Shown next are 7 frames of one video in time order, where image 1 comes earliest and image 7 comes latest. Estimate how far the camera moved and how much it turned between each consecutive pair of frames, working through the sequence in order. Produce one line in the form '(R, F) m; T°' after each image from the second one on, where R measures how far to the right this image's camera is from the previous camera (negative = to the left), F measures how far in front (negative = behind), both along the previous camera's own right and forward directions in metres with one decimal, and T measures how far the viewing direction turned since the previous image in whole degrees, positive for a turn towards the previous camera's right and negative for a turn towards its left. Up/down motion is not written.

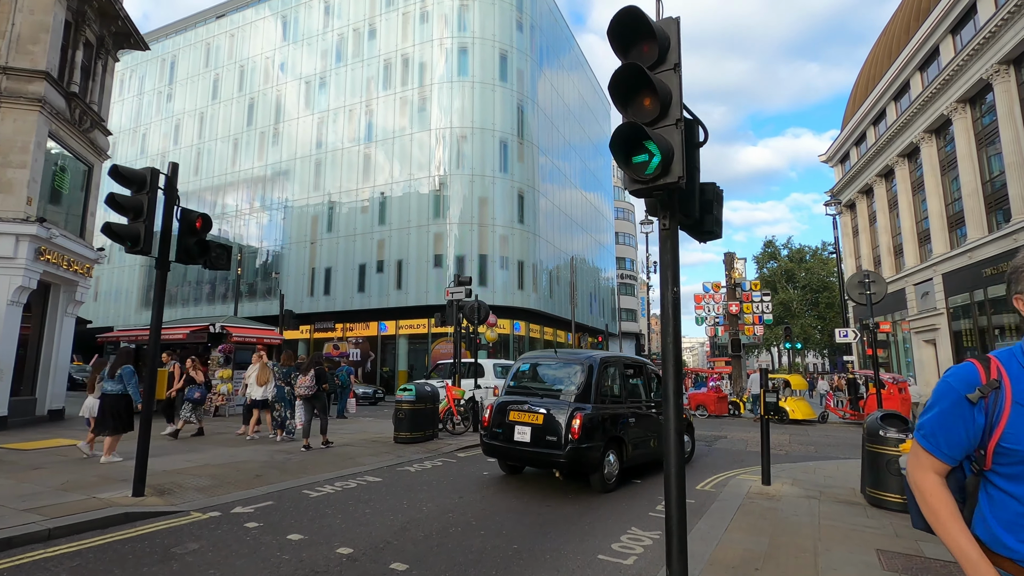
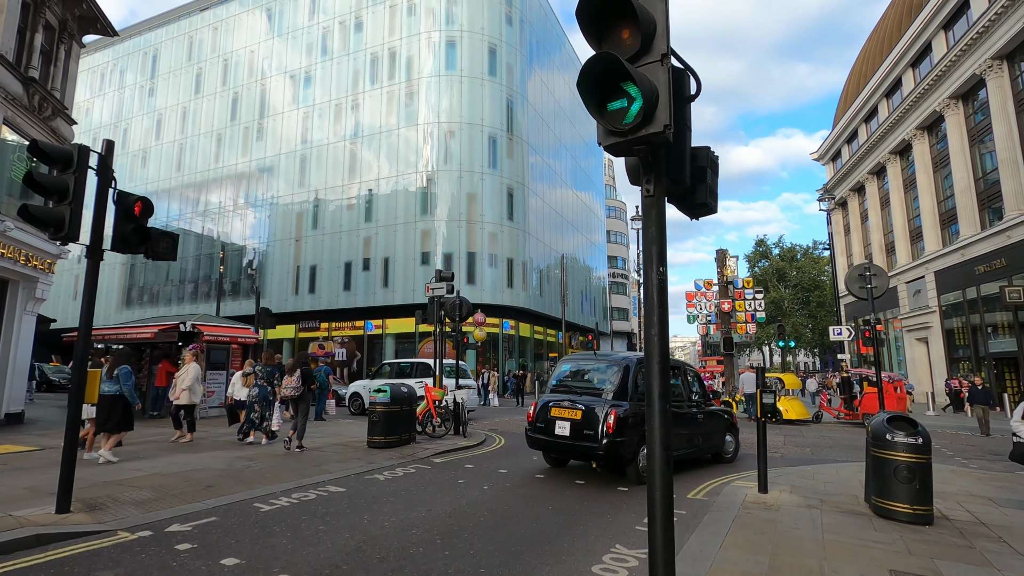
(+0.2, +0.6) m; +1°
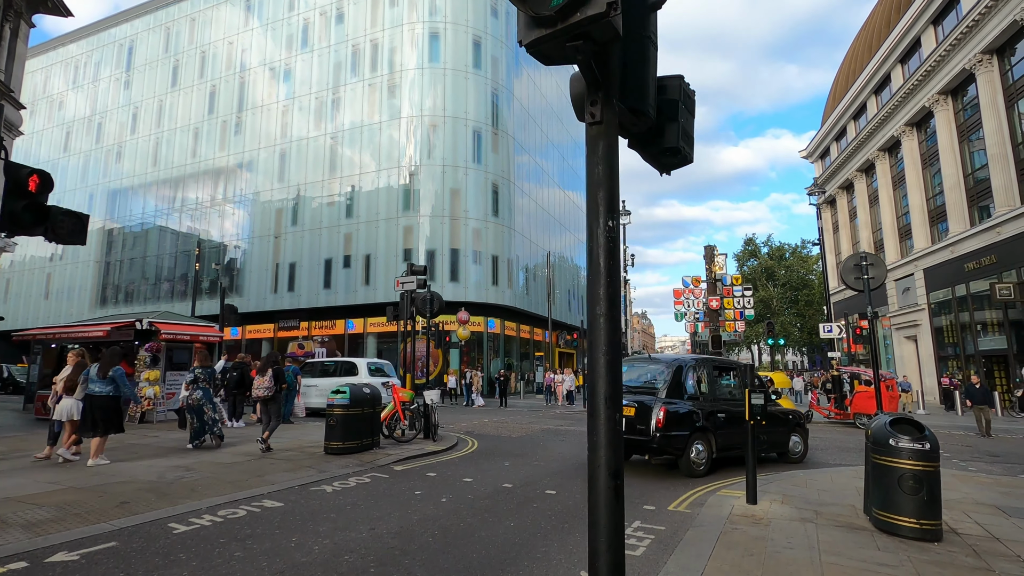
(+0.3, +0.7) m; +1°
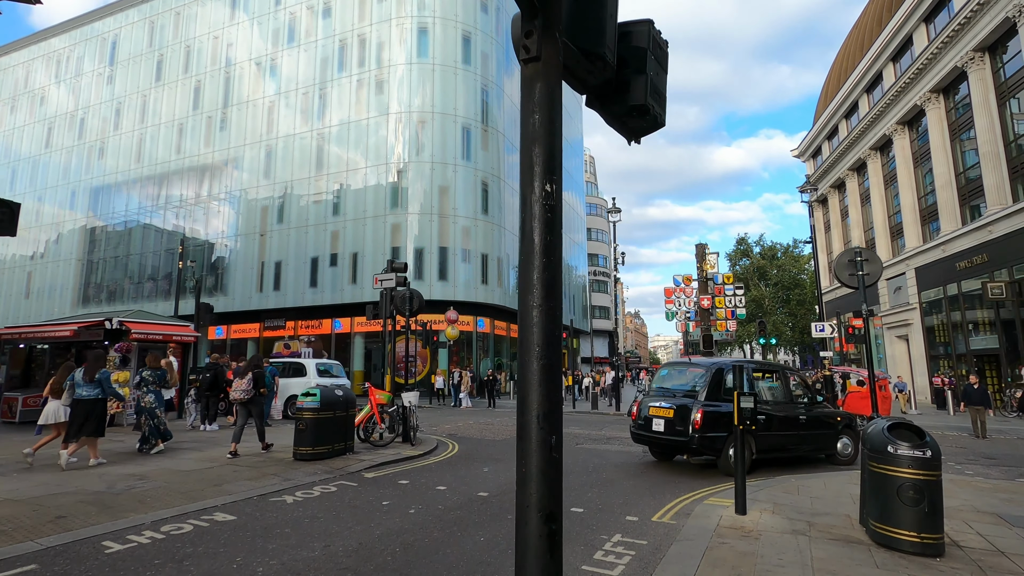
(+0.2, +0.4) m; +1°
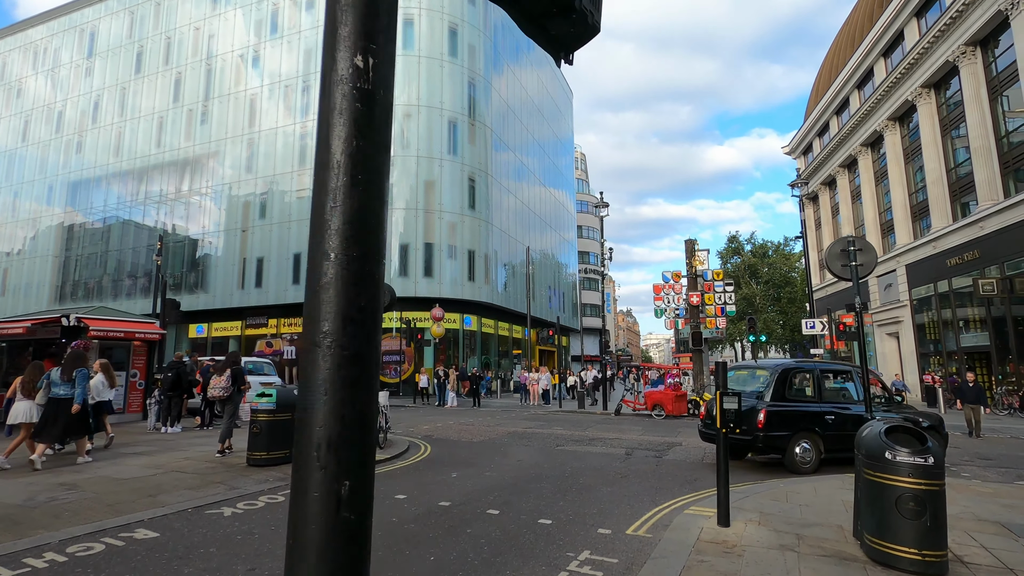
(+0.3, +0.5) m; +1°
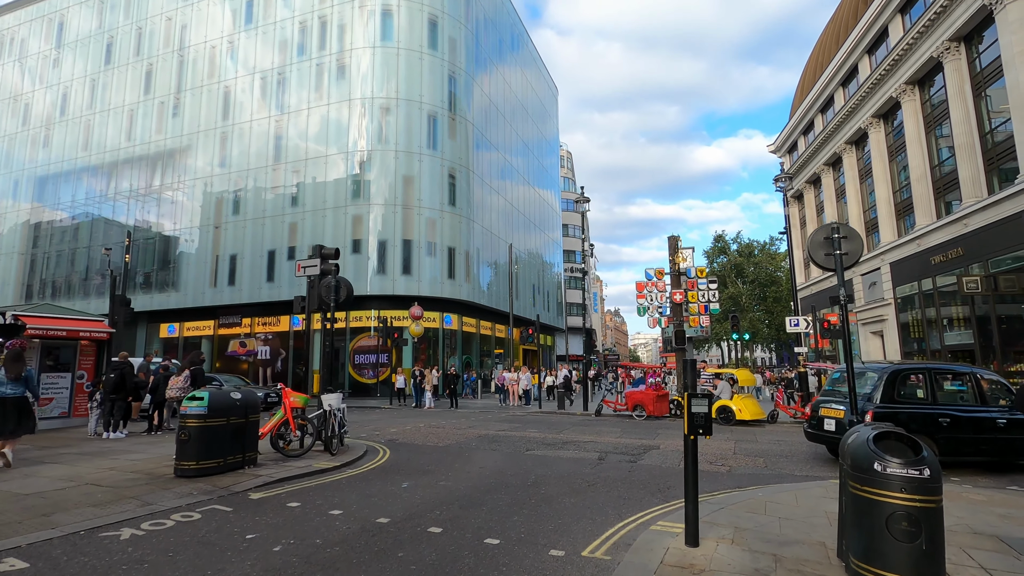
(+0.4, +0.6) m; +1°
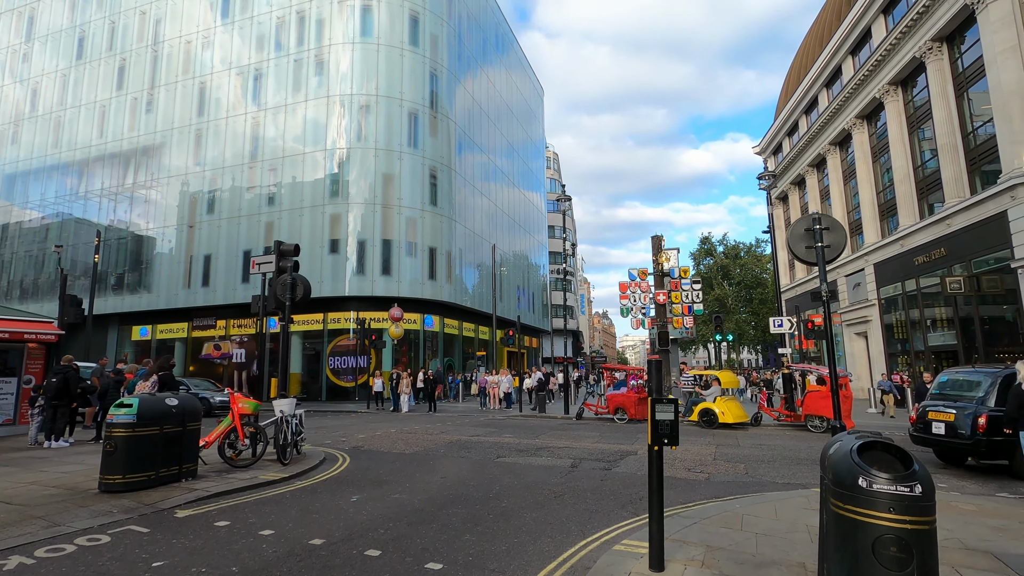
(+0.3, +0.5) m; +1°
